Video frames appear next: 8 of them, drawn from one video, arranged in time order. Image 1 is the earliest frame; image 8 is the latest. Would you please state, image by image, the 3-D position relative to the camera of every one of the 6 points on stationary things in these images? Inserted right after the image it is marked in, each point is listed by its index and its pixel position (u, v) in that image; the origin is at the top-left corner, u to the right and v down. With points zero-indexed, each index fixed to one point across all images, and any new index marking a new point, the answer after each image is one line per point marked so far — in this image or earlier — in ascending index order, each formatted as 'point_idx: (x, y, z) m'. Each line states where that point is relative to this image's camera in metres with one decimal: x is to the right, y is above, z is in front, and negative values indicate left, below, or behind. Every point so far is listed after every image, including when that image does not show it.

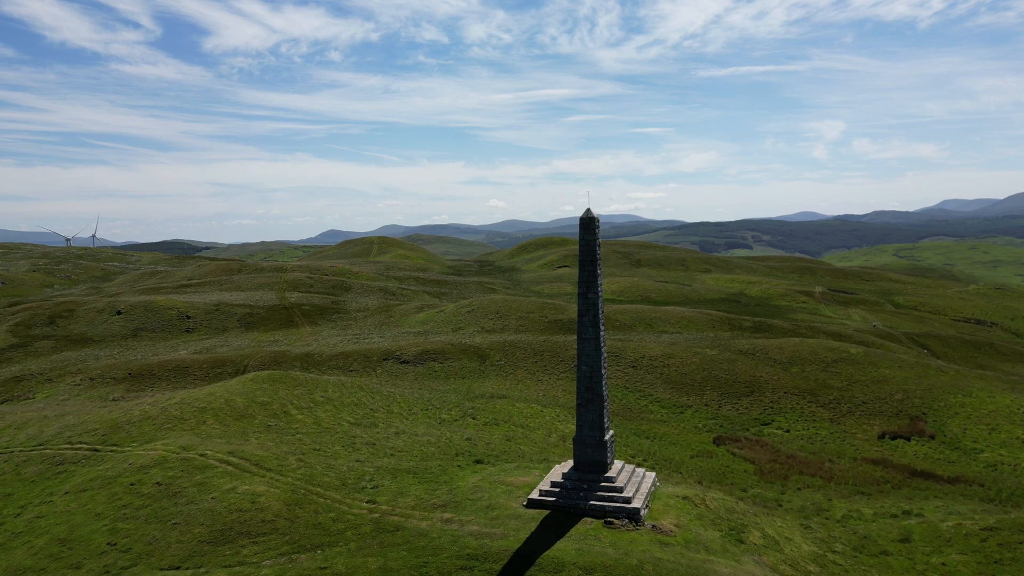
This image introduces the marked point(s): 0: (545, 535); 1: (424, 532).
0: (+0.8, -6.0, +18.5) m
1: (-2.2, -6.1, +19.2) m
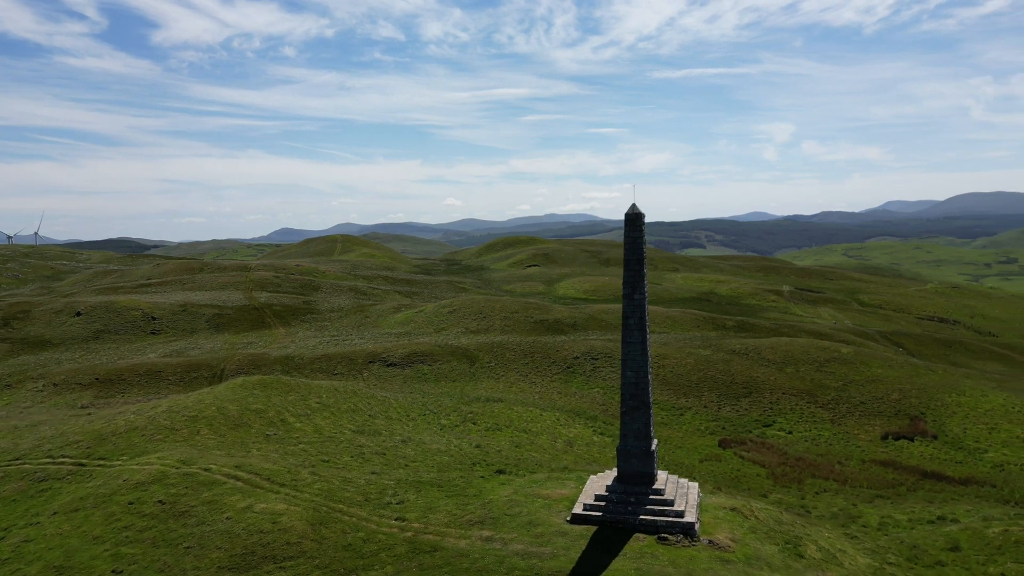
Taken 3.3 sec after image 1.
0: (+1.9, -6.0, +17.3) m
1: (-1.1, -6.1, +17.8) m
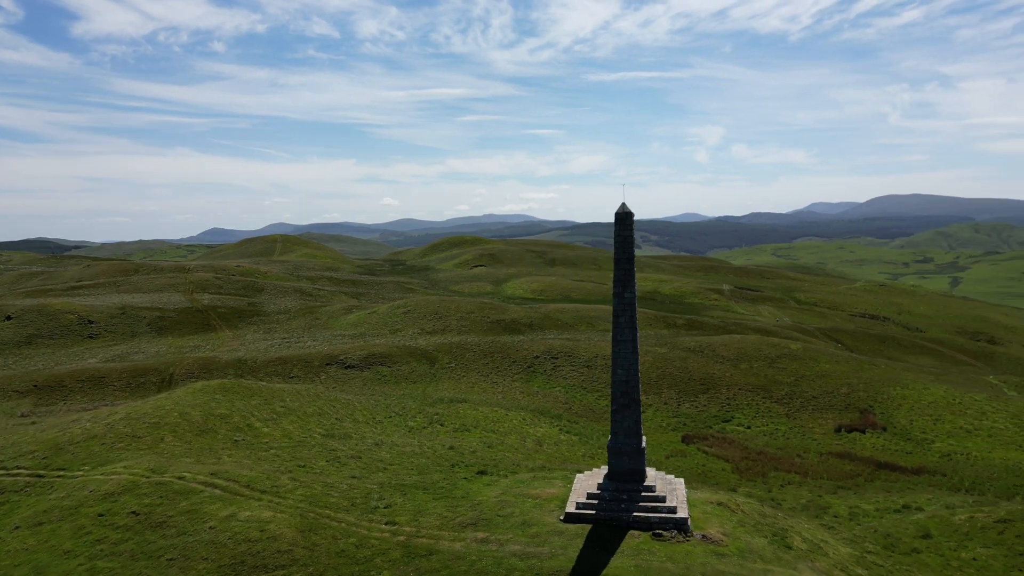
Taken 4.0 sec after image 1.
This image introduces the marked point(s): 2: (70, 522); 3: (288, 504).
0: (+1.9, -6.0, +17.3) m
1: (-1.2, -6.1, +17.6) m
2: (-11.5, -6.1, +19.9) m
3: (-5.7, -5.5, +19.6) m
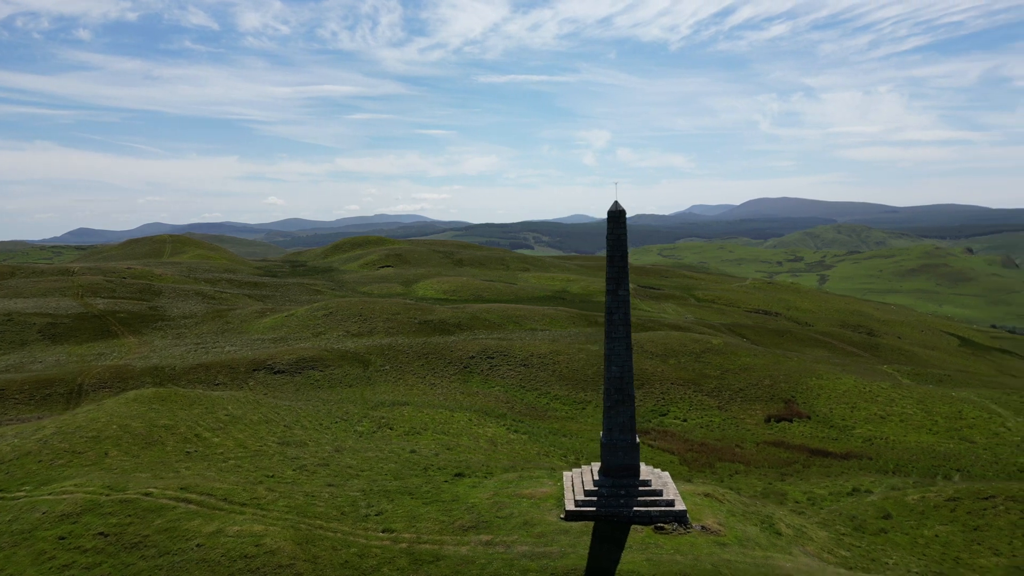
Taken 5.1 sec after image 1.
0: (+2.1, -5.9, +17.4) m
1: (-1.0, -6.1, +17.2) m
2: (-11.5, -6.1, +18.1) m
3: (-5.7, -5.5, +18.6) m
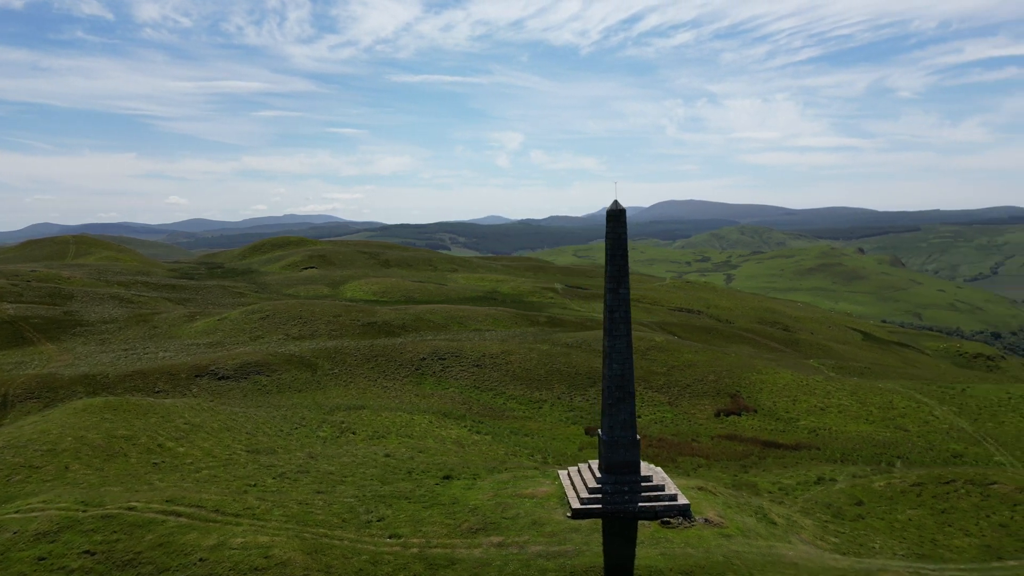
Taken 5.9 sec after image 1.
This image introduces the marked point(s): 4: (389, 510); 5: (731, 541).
0: (+2.4, -5.9, +17.5) m
1: (-0.6, -6.1, +17.0) m
2: (-11.2, -6.2, +16.7) m
3: (-5.5, -5.6, +17.8) m
4: (-3.2, -5.7, +19.7) m
5: (+5.2, -6.0, +18.2) m
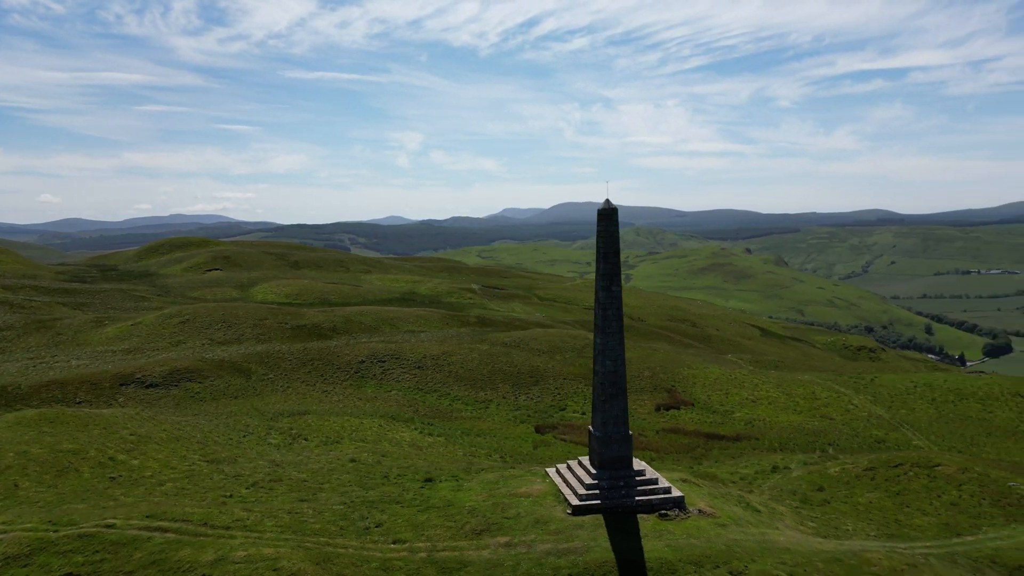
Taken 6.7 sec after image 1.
0: (+2.6, -5.8, +17.8) m
1: (-0.3, -6.0, +16.9) m
2: (-10.8, -6.2, +15.3) m
3: (-5.3, -5.6, +17.1) m
4: (-3.2, -5.7, +19.2) m
5: (+5.3, -5.9, +18.8) m
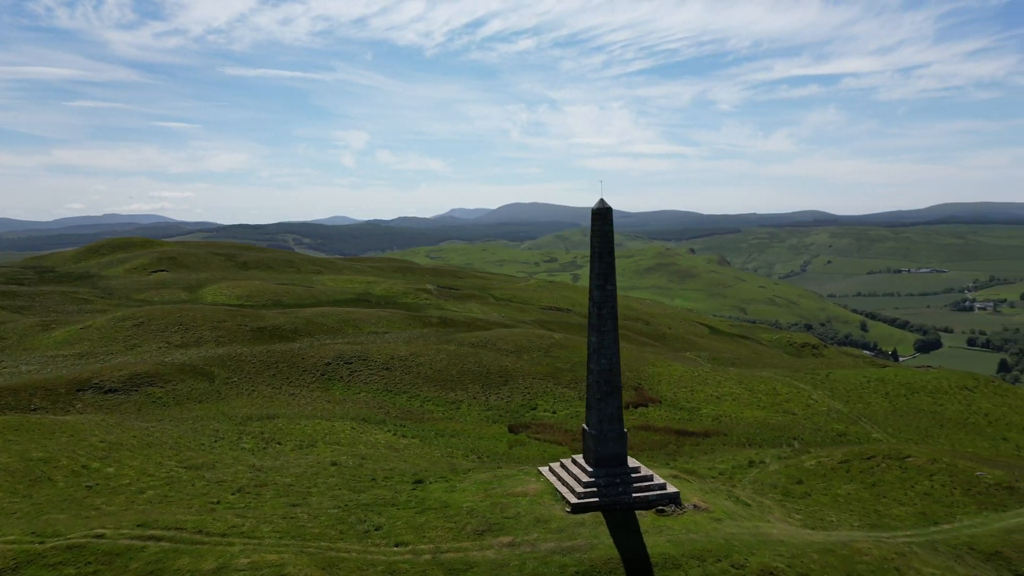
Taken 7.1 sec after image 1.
0: (+2.7, -5.8, +17.9) m
1: (-0.2, -6.0, +16.8) m
2: (-10.5, -6.3, +14.5) m
3: (-5.2, -5.6, +16.7) m
4: (-3.2, -5.7, +19.0) m
5: (+5.2, -5.9, +19.1) m
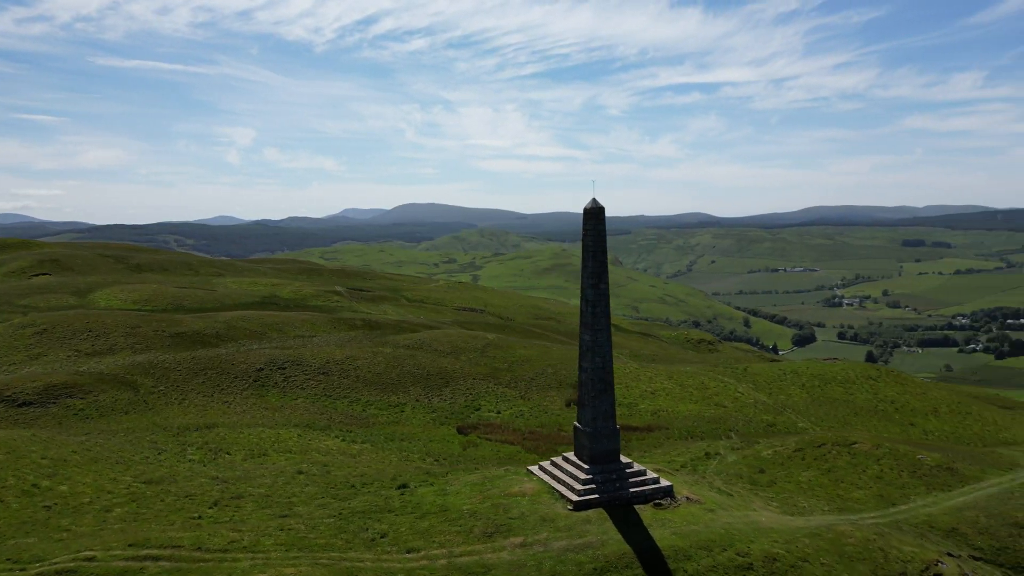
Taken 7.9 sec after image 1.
0: (+2.9, -5.8, +18.2) m
1: (+0.1, -6.0, +16.7) m
2: (-9.8, -6.4, +13.1) m
3: (-4.8, -5.6, +16.0) m
4: (-3.1, -5.7, +18.5) m
5: (+5.2, -5.8, +19.8) m
